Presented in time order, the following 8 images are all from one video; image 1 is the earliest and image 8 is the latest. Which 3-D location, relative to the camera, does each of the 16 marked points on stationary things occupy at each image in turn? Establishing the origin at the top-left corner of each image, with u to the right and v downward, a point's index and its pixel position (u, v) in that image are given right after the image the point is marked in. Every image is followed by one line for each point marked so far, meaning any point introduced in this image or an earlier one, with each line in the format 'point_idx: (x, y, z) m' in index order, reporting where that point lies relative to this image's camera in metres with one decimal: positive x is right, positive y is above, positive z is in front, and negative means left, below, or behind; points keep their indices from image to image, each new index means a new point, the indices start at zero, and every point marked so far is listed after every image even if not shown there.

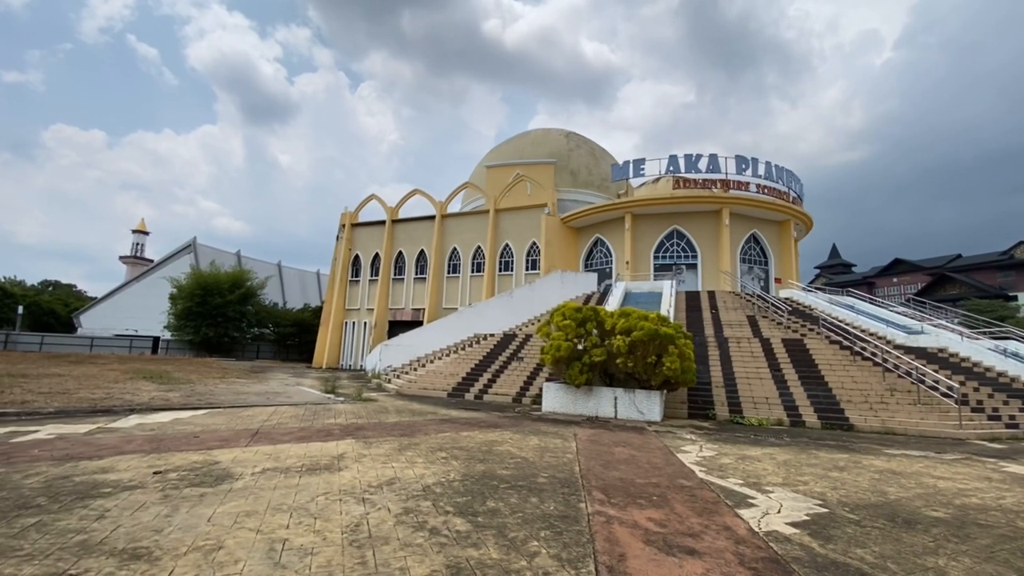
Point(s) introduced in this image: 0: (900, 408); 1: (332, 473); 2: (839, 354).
0: (+7.9, -2.4, +9.5) m
1: (-1.8, -1.9, +4.8) m
2: (+8.3, -1.8, +11.9) m
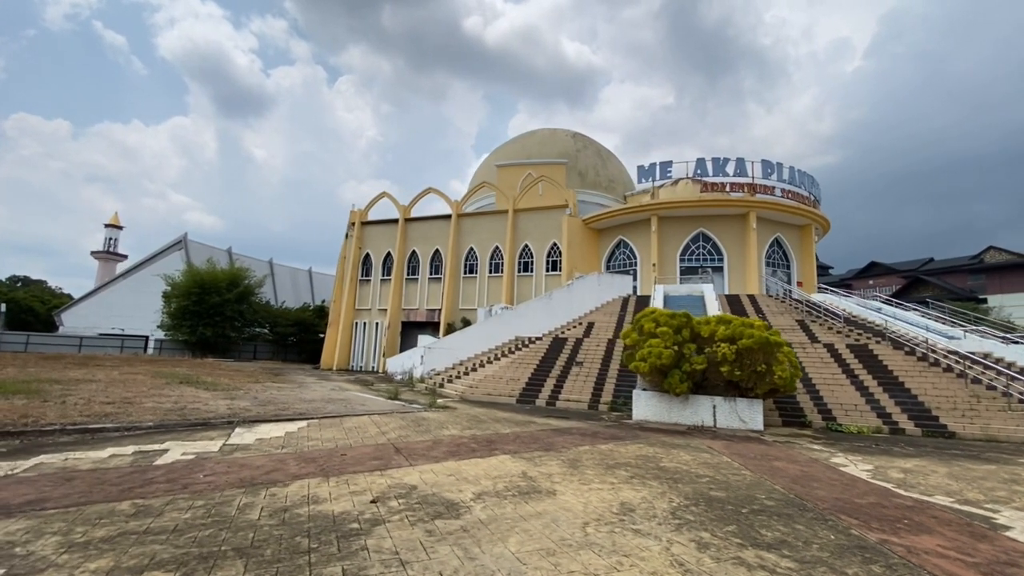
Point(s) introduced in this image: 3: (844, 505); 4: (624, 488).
0: (+9.9, -2.6, +9.7) m
1: (+0.5, -2.0, +4.4) m
2: (+10.2, -2.0, +12.1) m
3: (+3.3, -2.2, +4.7) m
4: (+1.2, -2.1, +4.9) m
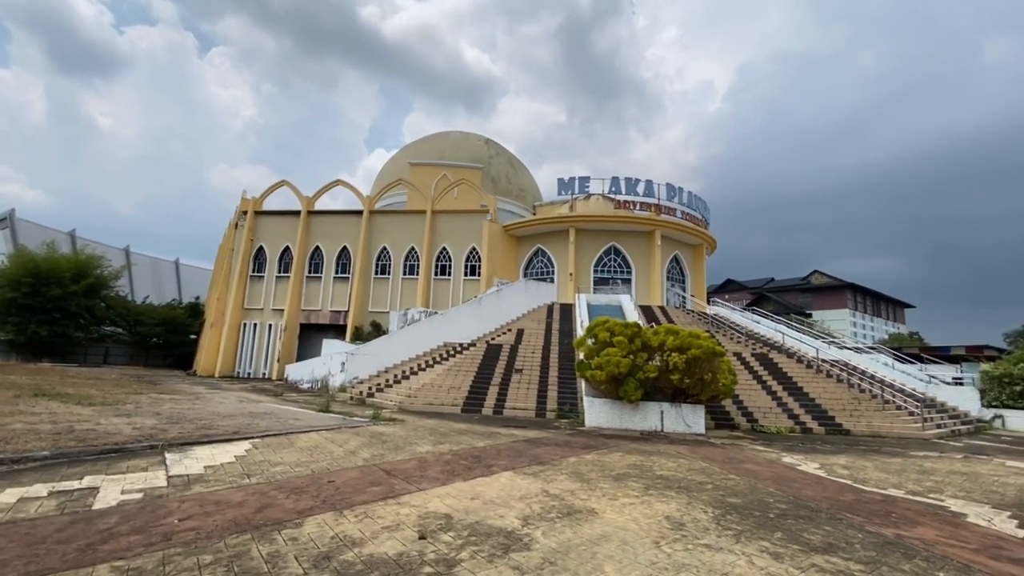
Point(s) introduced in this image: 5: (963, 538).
0: (+8.8, -3.1, +11.5) m
1: (+0.9, -2.1, +4.3) m
2: (+8.6, -2.5, +14.0) m
3: (+3.6, -2.4, +5.2) m
4: (+1.5, -2.2, +4.9) m
5: (+4.1, -2.3, +4.3) m
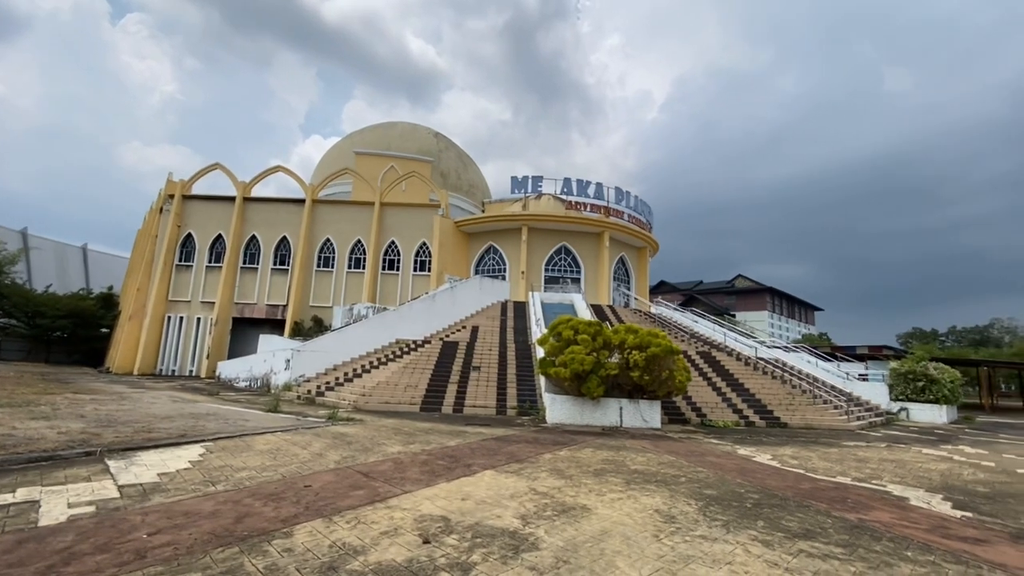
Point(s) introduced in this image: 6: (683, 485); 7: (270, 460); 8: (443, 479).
0: (+7.8, -3.2, +12.5) m
1: (+0.8, -2.1, +4.4) m
2: (+7.3, -2.6, +14.9) m
3: (+3.4, -2.4, +5.6) m
4: (+1.3, -2.2, +5.0) m
5: (+4.0, -2.3, +4.7) m
6: (+2.0, -2.3, +5.6) m
7: (-3.1, -2.2, +6.0) m
8: (-0.8, -2.2, +5.4) m
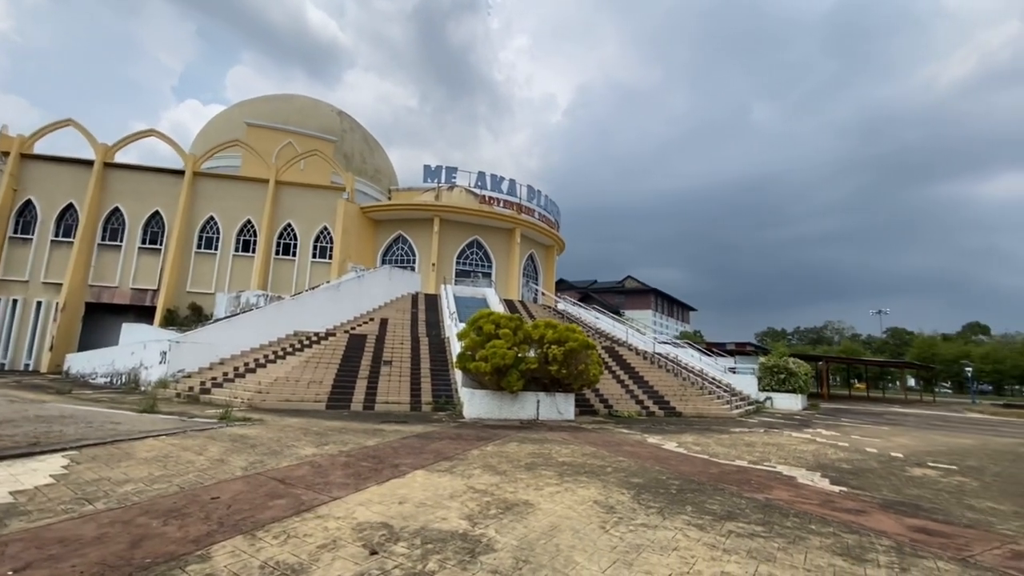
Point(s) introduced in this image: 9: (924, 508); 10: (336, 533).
0: (+5.4, -3.2, +13.8) m
1: (+0.3, -2.0, +4.4) m
2: (+4.4, -2.5, +16.0) m
3: (+2.6, -2.4, +6.1) m
4: (+0.7, -2.2, +5.1) m
5: (+3.4, -2.4, +5.4) m
6: (+1.2, -2.3, +5.8) m
7: (-3.8, -2.0, +5.1) m
8: (-1.5, -2.1, +5.0) m
9: (+4.6, -2.4, +5.2) m
10: (-1.3, -1.9, +3.6) m
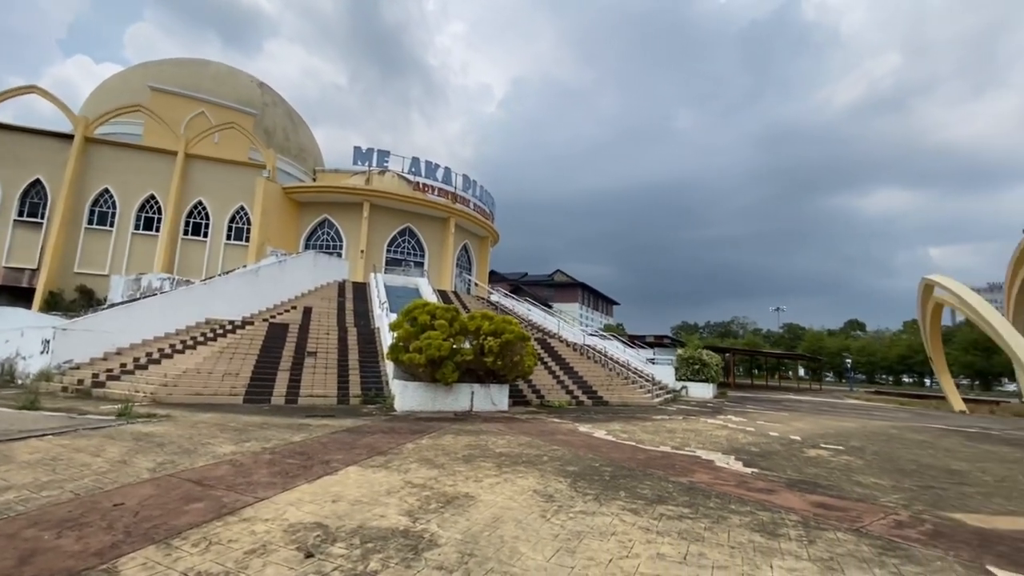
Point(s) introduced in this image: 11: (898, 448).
0: (+3.4, -3.1, +14.4) m
1: (-0.2, -2.0, +4.3) m
2: (+2.1, -2.3, +16.5) m
3: (+1.7, -2.4, +6.4) m
4: (0.0, -2.1, +5.2) m
5: (+2.6, -2.4, +5.8) m
6: (+0.4, -2.2, +5.9) m
7: (-4.4, -1.8, +4.5) m
8: (-2.1, -1.9, +4.8) m
9: (+3.8, -2.4, +5.9) m
10: (-1.7, -1.8, +3.3) m
11: (+8.1, -3.3, +9.9) m
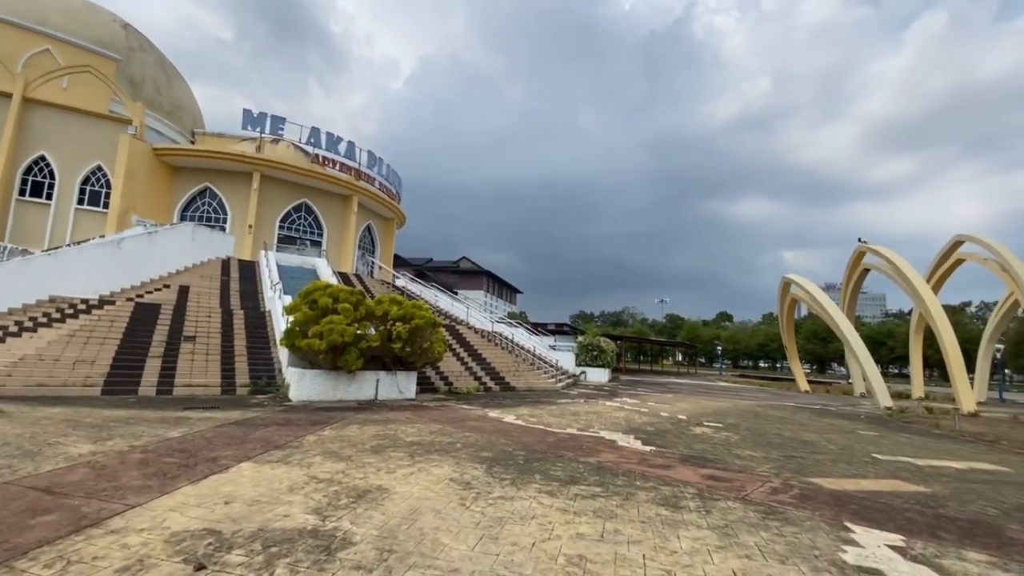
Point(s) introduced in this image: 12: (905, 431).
0: (+0.5, -2.7, +14.8) m
1: (-1.0, -1.8, +4.2) m
2: (-1.1, -1.9, +16.5) m
3: (+0.5, -2.2, +6.6) m
4: (-0.9, -1.9, +5.0) m
5: (+1.5, -2.2, +6.2) m
6: (-0.6, -2.0, +5.8) m
7: (-5.1, -1.5, +3.4) m
8: (-2.9, -1.7, +4.2) m
9: (+2.7, -2.3, +6.5) m
10: (-2.2, -1.6, +2.8) m
11: (+6.0, -3.2, +11.3) m
12: (+9.8, -3.5, +11.7) m
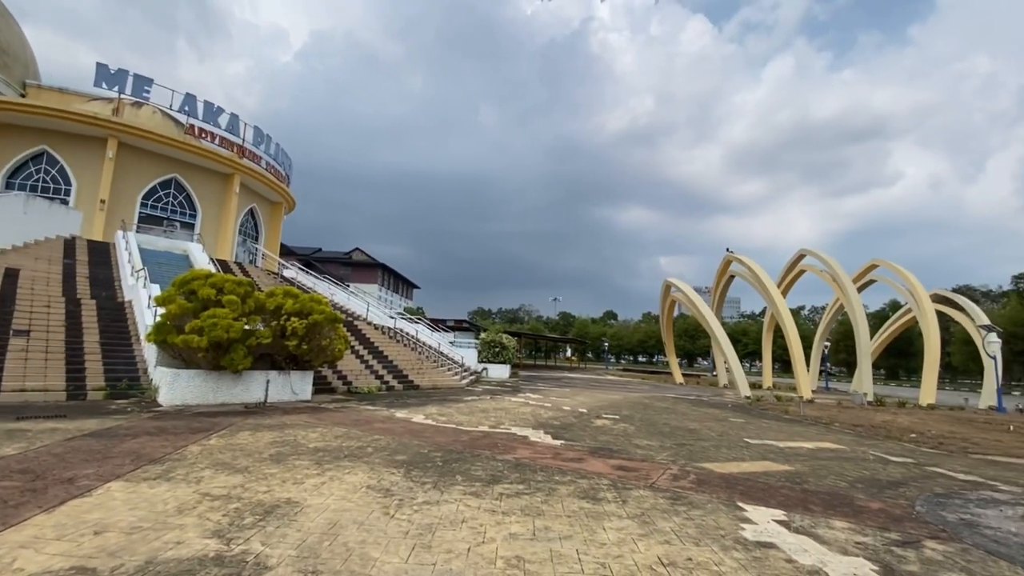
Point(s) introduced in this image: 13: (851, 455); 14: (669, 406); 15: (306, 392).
0: (-2.5, -2.6, +14.5) m
1: (-1.6, -1.7, +3.8) m
2: (-4.4, -1.7, +15.9) m
3: (-0.7, -2.2, +6.5) m
4: (-1.7, -1.8, +4.6) m
5: (+0.4, -2.2, +6.3) m
6: (-1.6, -1.9, +5.5) m
7: (-5.4, -1.3, +2.2) m
8: (-3.5, -1.6, +3.4) m
9: (+1.5, -2.4, +6.9) m
10: (-2.5, -1.5, +2.3) m
11: (+3.6, -3.3, +12.3) m
12: (+7.2, -3.7, +13.5) m
13: (+5.5, -2.7, +7.6) m
14: (+5.0, -3.7, +15.0) m
15: (-4.3, -2.2, +9.9) m
